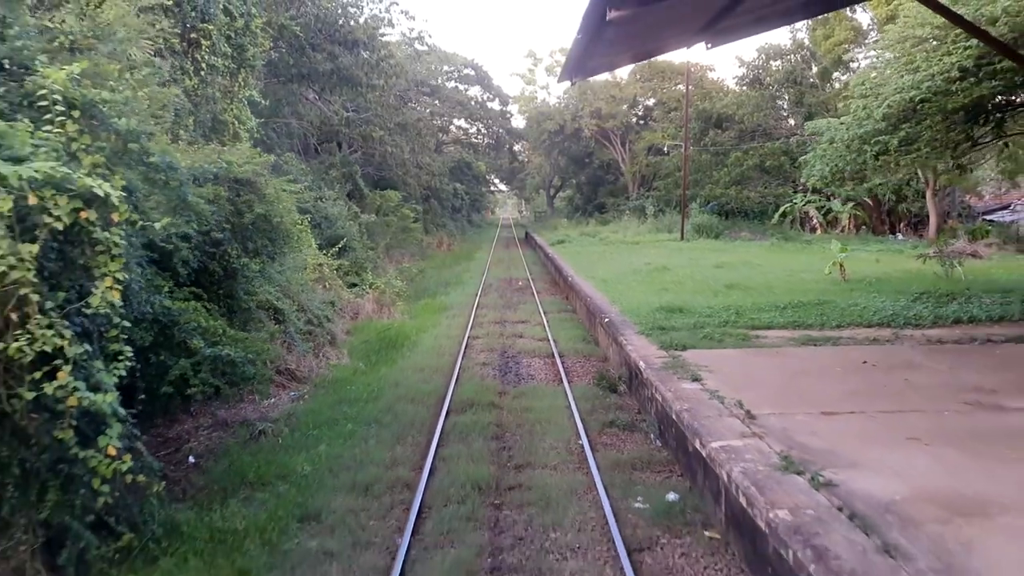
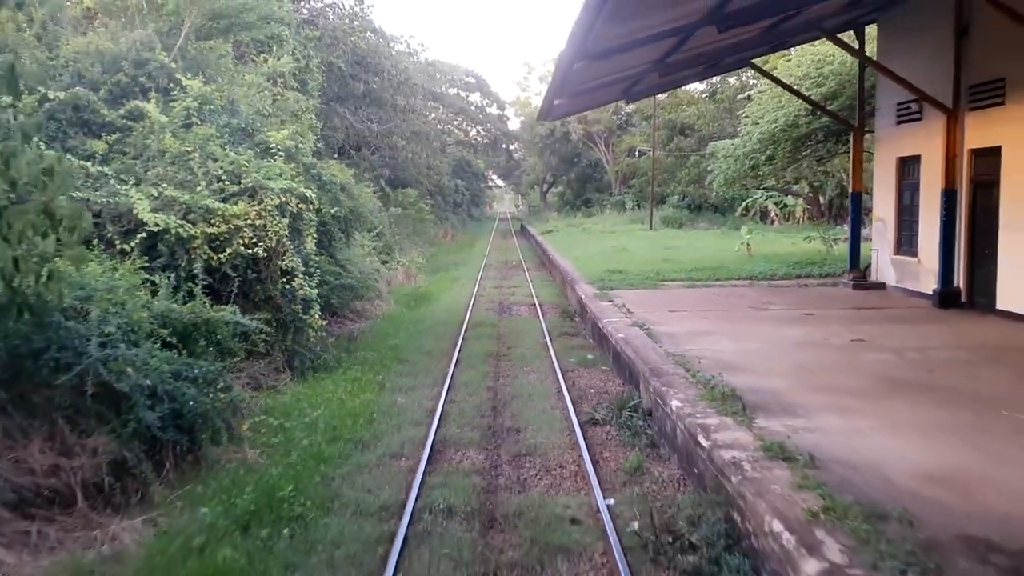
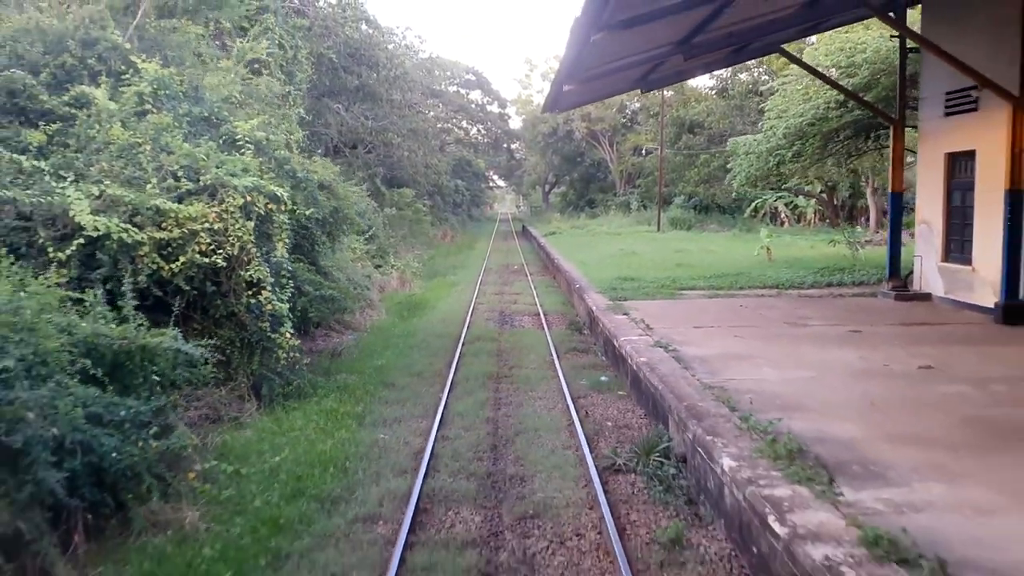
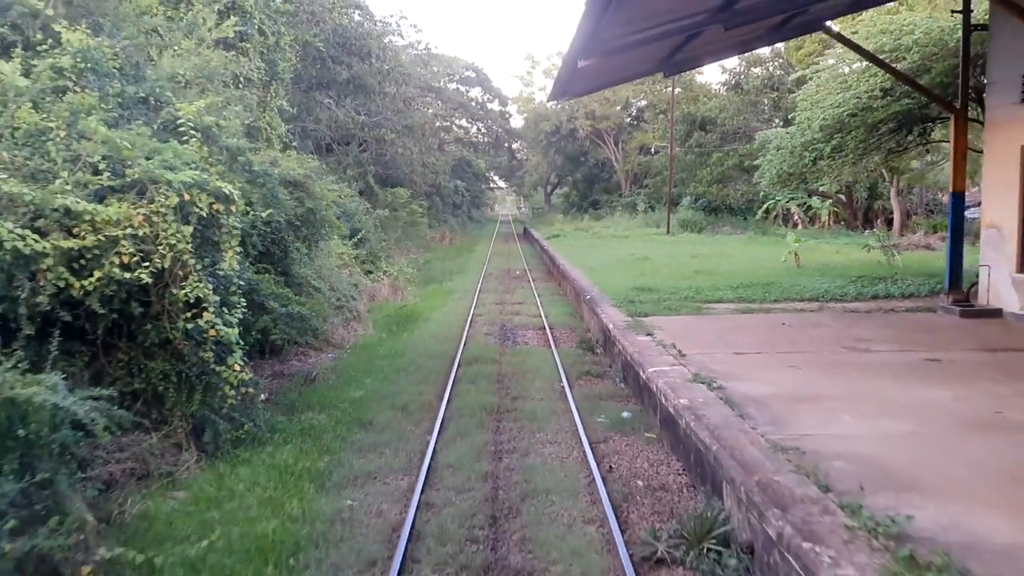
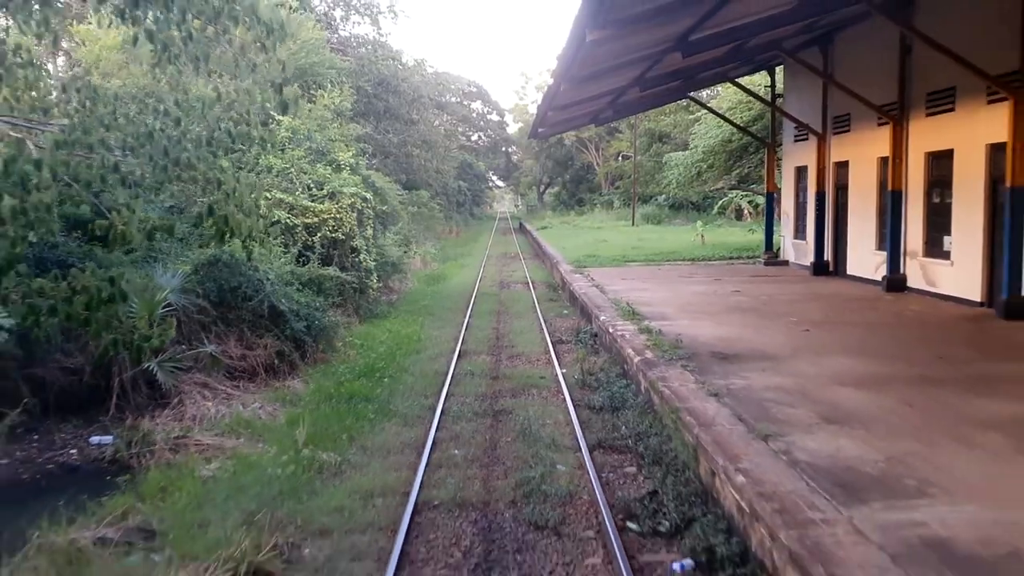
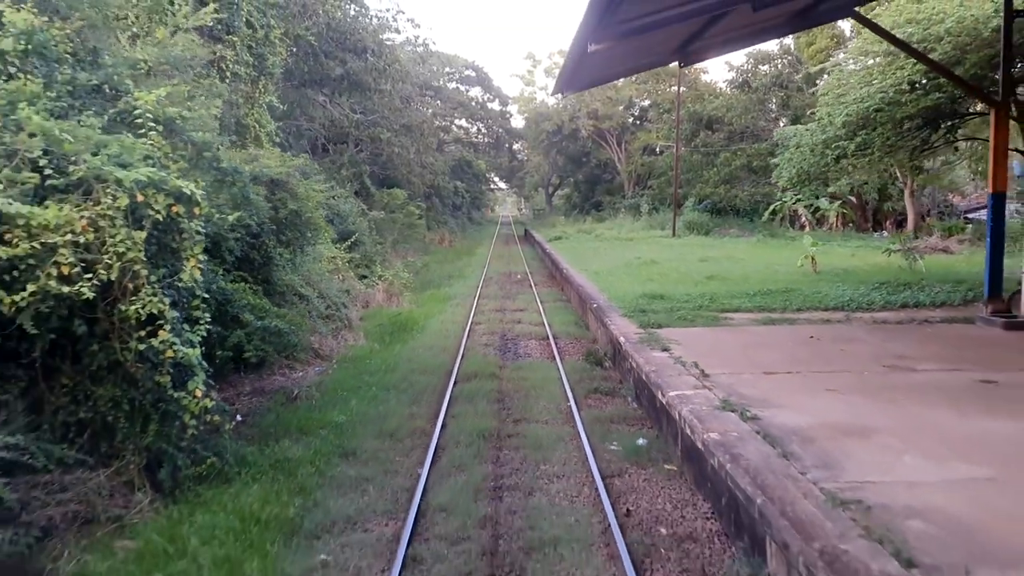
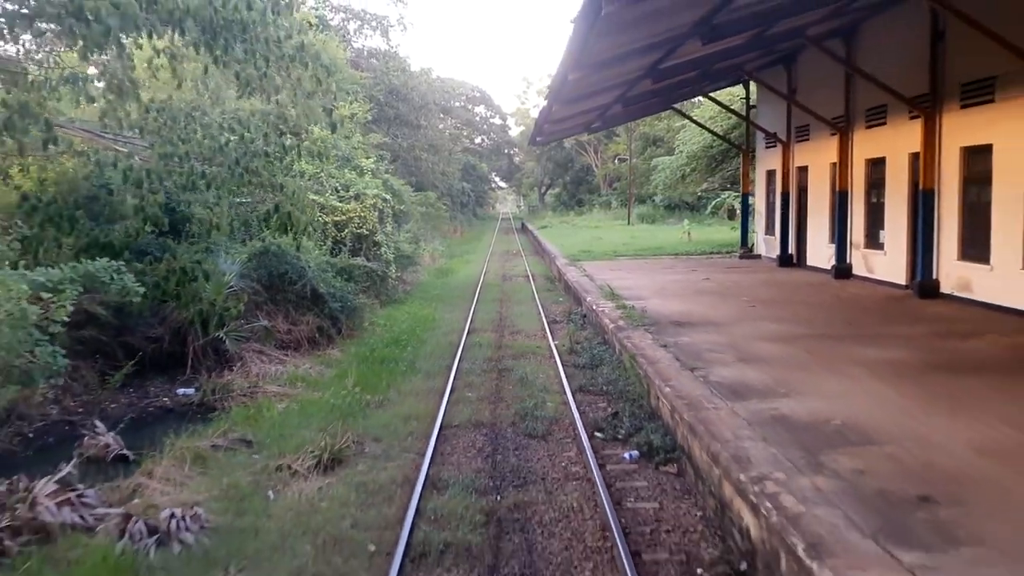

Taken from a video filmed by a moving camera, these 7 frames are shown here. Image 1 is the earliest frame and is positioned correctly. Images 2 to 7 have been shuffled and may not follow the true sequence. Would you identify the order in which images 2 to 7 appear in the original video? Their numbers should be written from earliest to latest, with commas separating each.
6, 4, 3, 2, 5, 7
